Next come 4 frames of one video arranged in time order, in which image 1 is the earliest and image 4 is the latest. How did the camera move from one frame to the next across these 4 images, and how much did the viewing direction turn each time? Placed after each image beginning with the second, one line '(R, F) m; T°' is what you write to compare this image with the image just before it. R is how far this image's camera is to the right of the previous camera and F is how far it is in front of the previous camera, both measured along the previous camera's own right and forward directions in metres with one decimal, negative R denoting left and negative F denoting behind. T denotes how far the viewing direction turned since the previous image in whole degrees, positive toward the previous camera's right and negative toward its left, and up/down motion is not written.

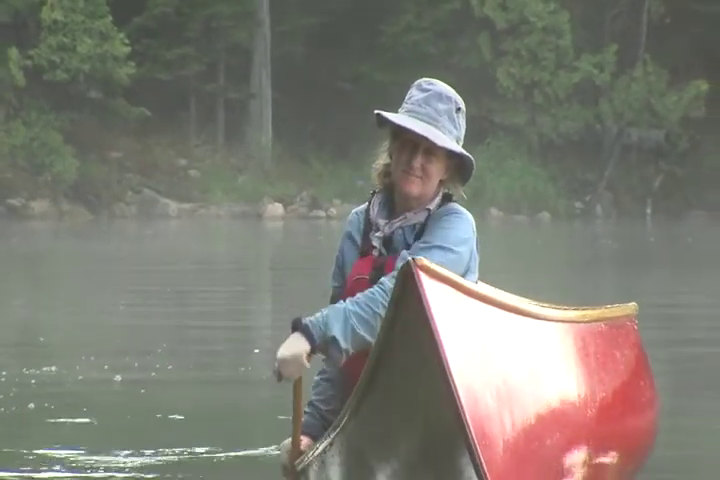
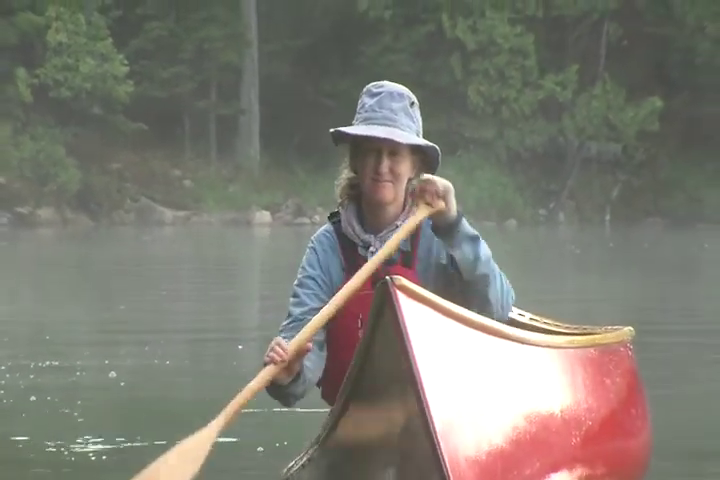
(+0.1, -0.9) m; 0°
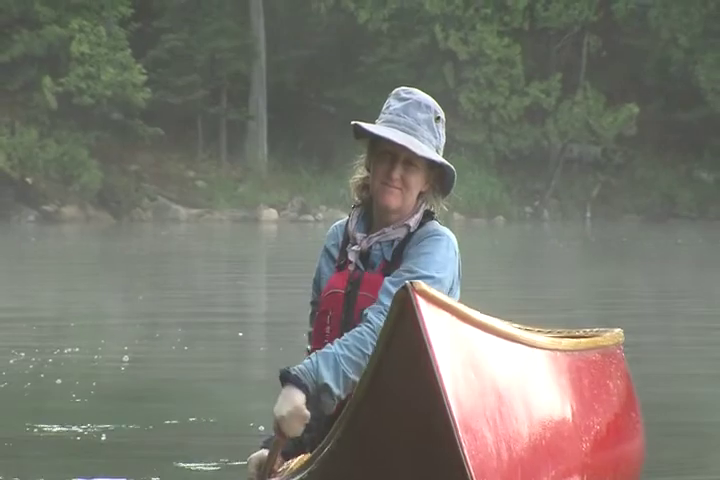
(0.0, -1.0) m; 0°
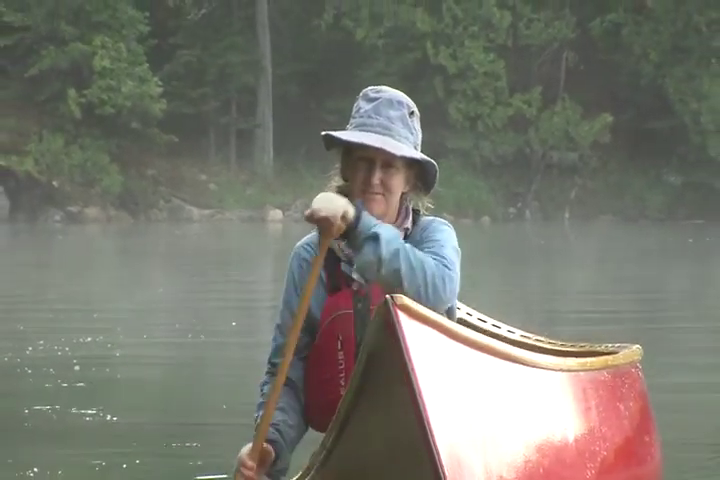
(0.0, -1.2) m; 0°
